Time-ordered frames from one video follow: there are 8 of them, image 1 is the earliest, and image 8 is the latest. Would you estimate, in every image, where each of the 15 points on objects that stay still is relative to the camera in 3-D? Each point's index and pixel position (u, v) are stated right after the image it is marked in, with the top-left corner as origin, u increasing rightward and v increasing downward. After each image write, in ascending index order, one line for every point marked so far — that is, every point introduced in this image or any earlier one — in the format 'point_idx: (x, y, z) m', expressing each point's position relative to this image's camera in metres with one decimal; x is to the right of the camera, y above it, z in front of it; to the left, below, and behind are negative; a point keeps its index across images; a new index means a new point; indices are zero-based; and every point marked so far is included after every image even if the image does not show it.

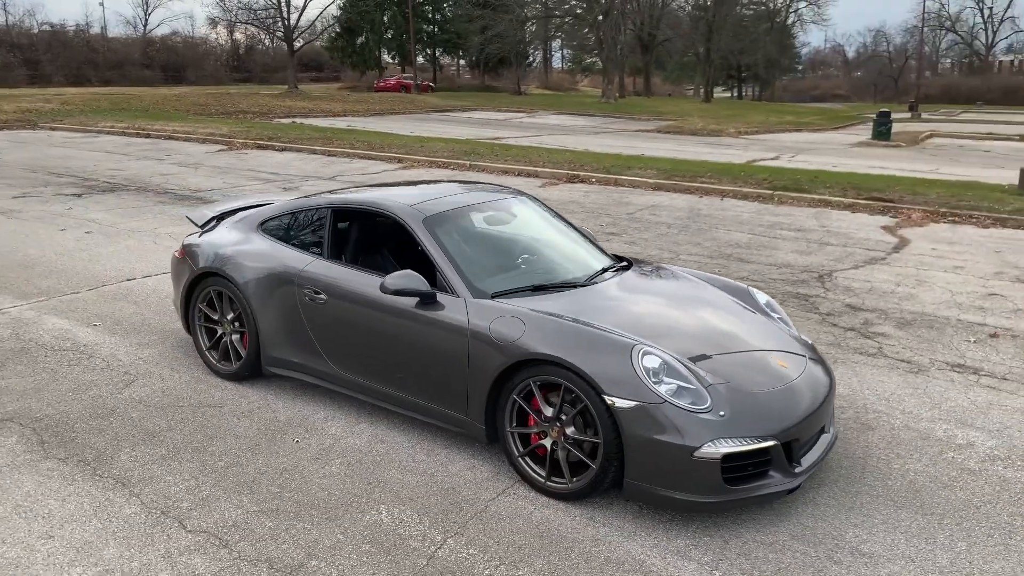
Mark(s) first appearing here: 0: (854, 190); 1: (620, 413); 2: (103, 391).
0: (+4.8, +1.4, +11.5) m
1: (+0.4, -0.5, +3.3) m
2: (-2.3, -0.6, +4.6) m
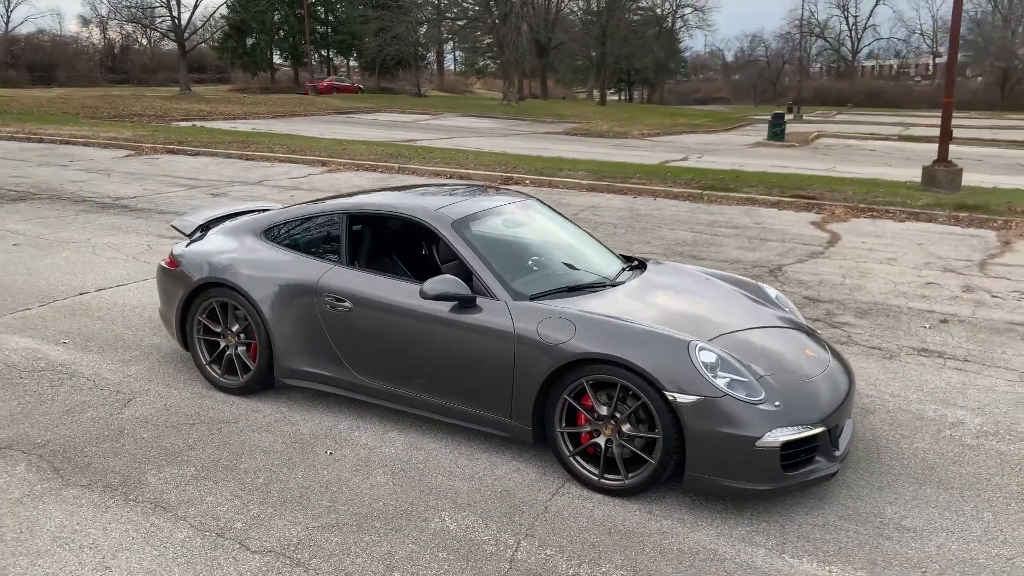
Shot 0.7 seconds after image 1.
0: (+3.9, +1.5, +12.1) m
1: (+0.7, -0.5, +3.4) m
2: (-2.1, -0.7, +4.3) m
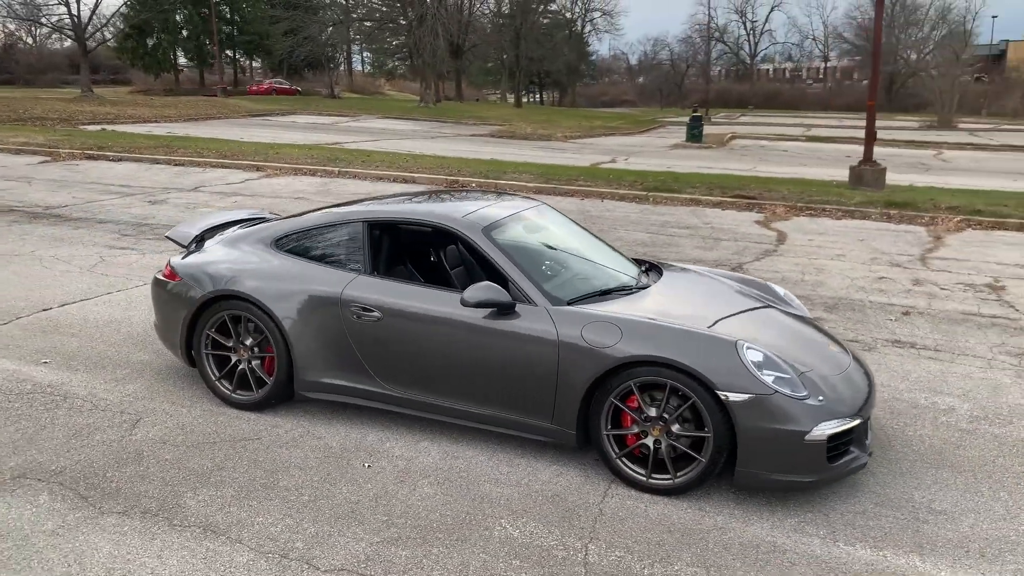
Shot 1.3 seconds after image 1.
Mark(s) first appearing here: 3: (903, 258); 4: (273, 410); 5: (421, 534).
0: (+3.2, +1.5, +12.5) m
1: (+0.9, -0.5, +3.5) m
2: (-2.0, -0.7, +4.1) m
3: (+4.3, +0.3, +9.0) m
4: (-1.3, -0.7, +4.4) m
5: (-0.4, -1.0, +3.3) m
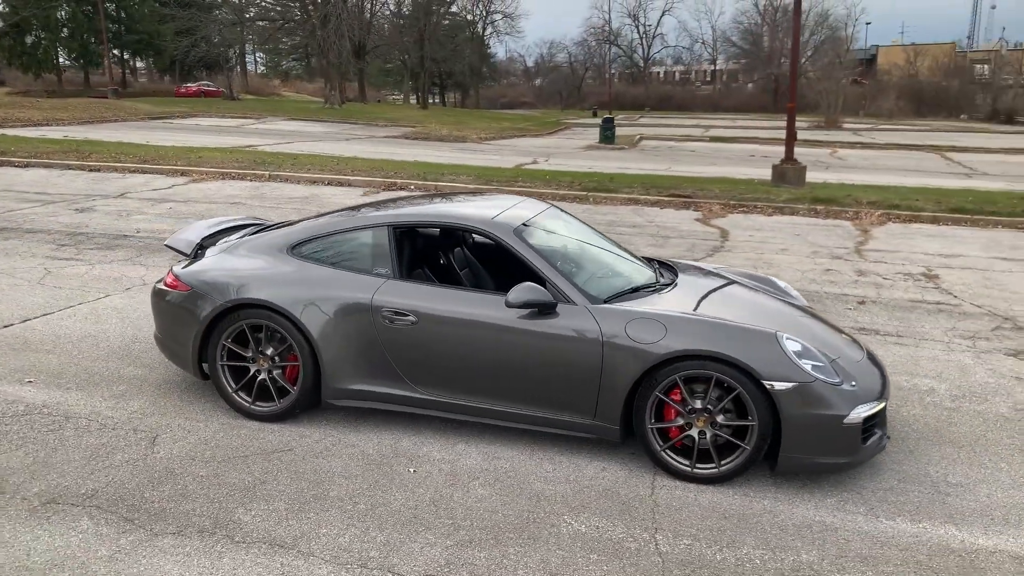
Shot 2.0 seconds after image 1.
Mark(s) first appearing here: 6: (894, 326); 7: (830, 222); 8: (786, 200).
0: (+2.2, +1.6, +12.9) m
1: (+1.2, -0.5, +3.6) m
2: (-1.8, -0.8, +3.9) m
3: (+3.8, +0.4, +9.5) m
4: (-1.1, -0.7, +4.3) m
5: (-0.1, -1.0, +3.3) m
6: (+3.1, -0.3, +6.6) m
7: (+4.3, +0.9, +11.1) m
8: (+4.1, +1.3, +12.2) m
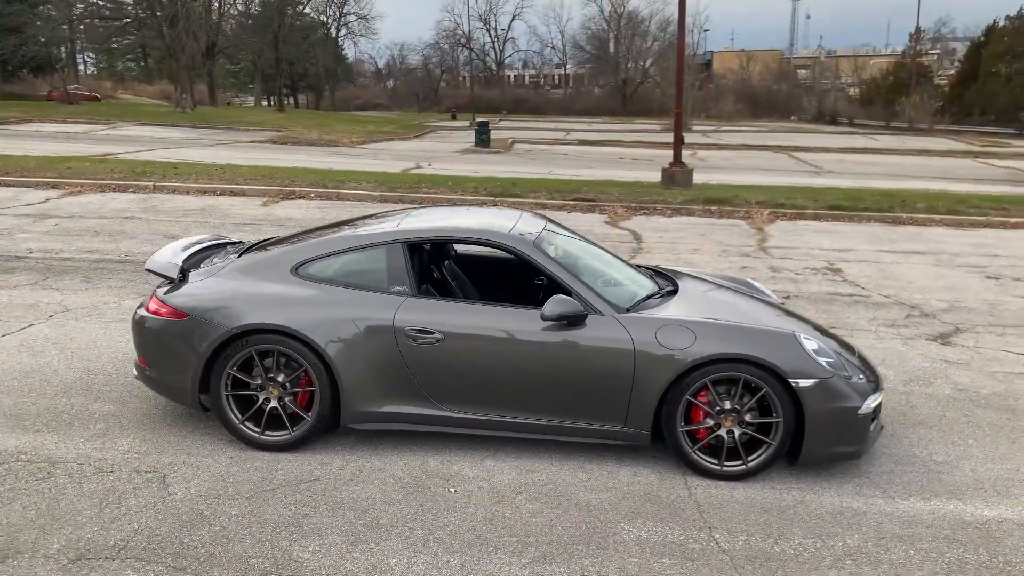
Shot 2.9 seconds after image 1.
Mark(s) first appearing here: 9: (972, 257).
0: (+0.7, +1.5, +13.2) m
1: (+1.4, -0.5, +3.8) m
2: (-1.6, -0.9, +3.6) m
3: (+2.9, +0.5, +10.1) m
4: (-1.0, -0.8, +4.1) m
5: (+0.2, -1.1, +3.3) m
6: (+2.7, -0.3, +7.1) m
7: (+3.1, +1.0, +11.8) m
8: (+2.6, +1.4, +12.8) m
9: (+5.6, +0.4, +10.0) m
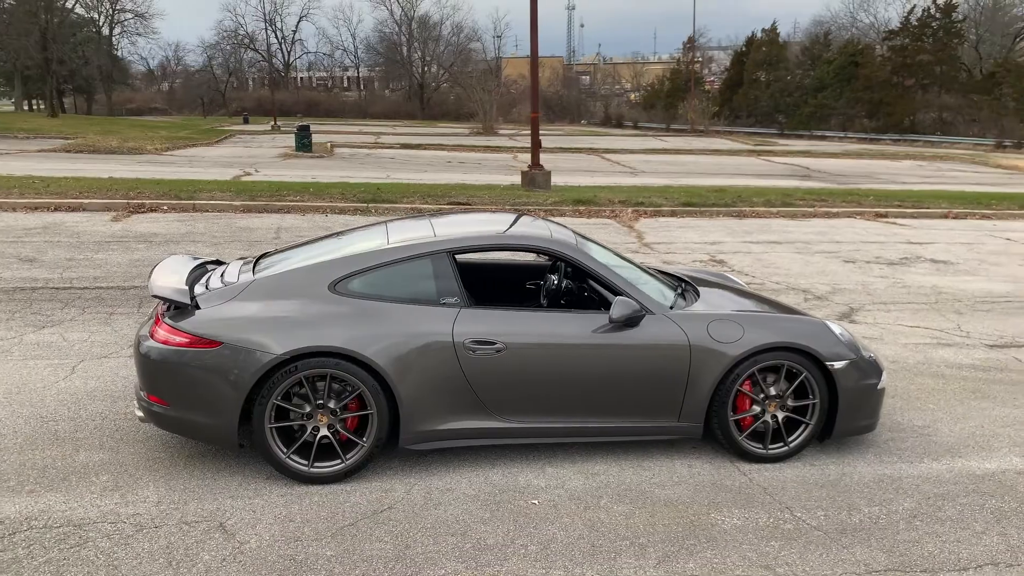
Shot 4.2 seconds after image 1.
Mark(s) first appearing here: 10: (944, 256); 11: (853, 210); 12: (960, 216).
0: (-1.4, +1.4, +13.0) m
1: (+1.6, -0.4, +4.2) m
2: (-1.1, -1.0, +3.2) m
3: (+1.5, +0.6, +10.6) m
4: (-0.7, -0.9, +3.8) m
5: (+0.7, -1.1, +3.4) m
6: (+2.1, -0.2, +7.7) m
7: (+1.3, +1.0, +12.3) m
8: (+0.6, +1.4, +13.2) m
9: (+4.2, +0.6, +11.2) m
10: (+5.7, +0.4, +10.8) m
11: (+5.9, +1.3, +14.2) m
12: (+7.8, +1.2, +14.3) m
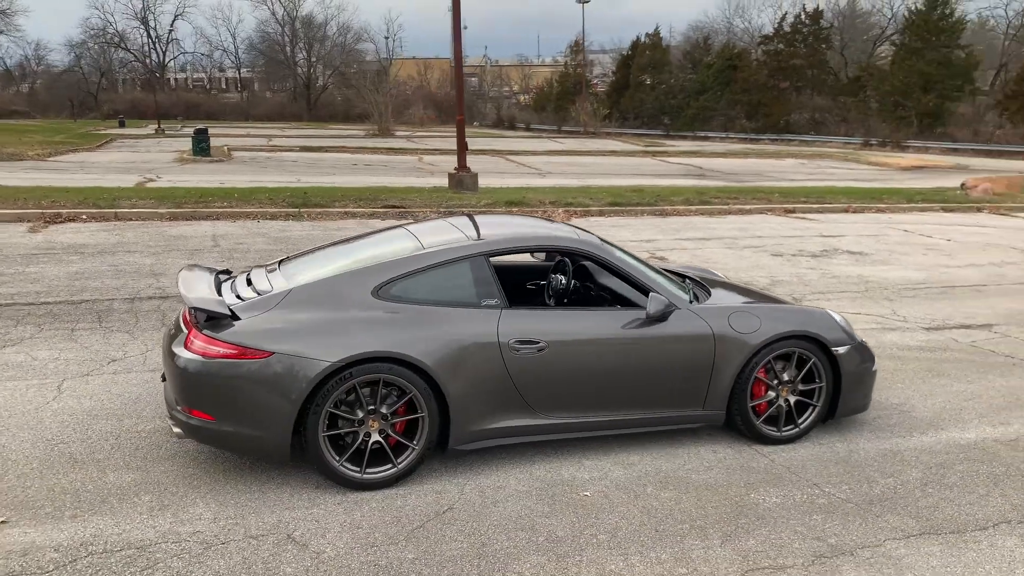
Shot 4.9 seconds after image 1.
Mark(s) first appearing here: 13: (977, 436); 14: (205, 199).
0: (-2.5, +1.4, +12.9) m
1: (+1.8, -0.4, +4.5) m
2: (-0.8, -1.1, +3.2) m
3: (+0.8, +0.6, +10.8) m
4: (-0.5, -0.9, +3.9) m
5: (+1.0, -1.0, +3.6) m
6: (+1.8, -0.1, +8.0) m
7: (+0.3, +1.0, +12.5) m
8: (-0.5, +1.4, +13.3) m
9: (+3.4, +0.7, +11.8) m
10: (+4.9, +0.6, +11.6) m
11: (+4.6, +1.5, +15.0) m
12: (+6.4, +1.4, +15.3) m
13: (+2.7, -0.9, +4.8) m
14: (-4.6, +1.3, +12.4) m
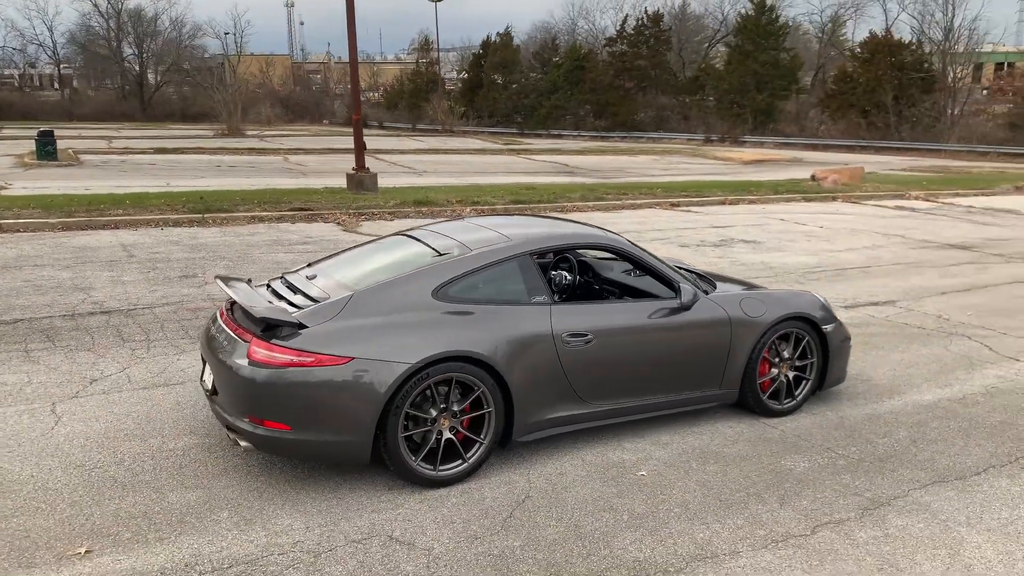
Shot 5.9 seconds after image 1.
0: (-3.8, +1.3, +12.5) m
1: (+1.9, -0.3, +5.0) m
2: (-0.4, -1.1, +3.3) m
3: (-0.2, +0.6, +11.1) m
4: (-0.2, -0.9, +4.0) m
5: (+1.3, -1.0, +4.0) m
6: (+1.3, 0.0, +8.5) m
7: (-1.0, +1.0, +12.6) m
8: (-2.0, +1.3, +13.2) m
9: (+2.1, +0.8, +12.5) m
10: (+3.6, +0.8, +12.6) m
11: (+2.7, +1.7, +15.8) m
12: (+4.5, +1.7, +16.5) m
13: (+2.8, -0.7, +5.4) m
14: (-5.9, +1.2, +11.6) m
